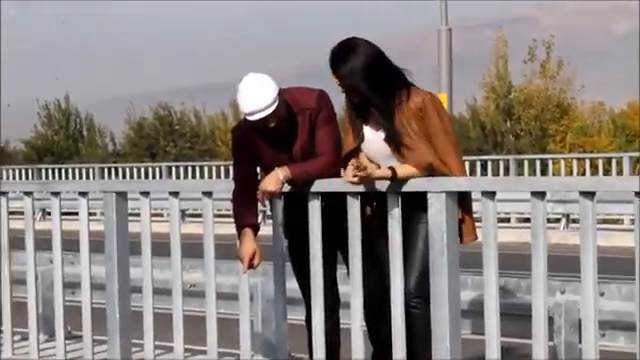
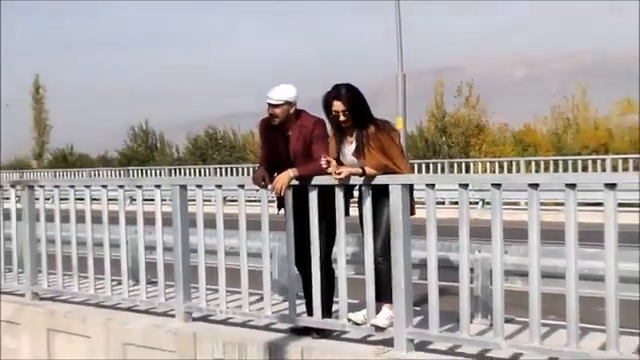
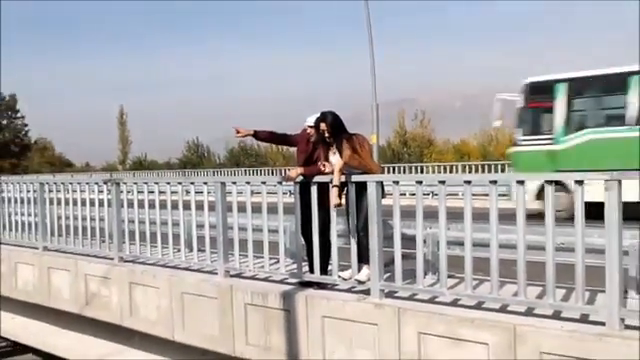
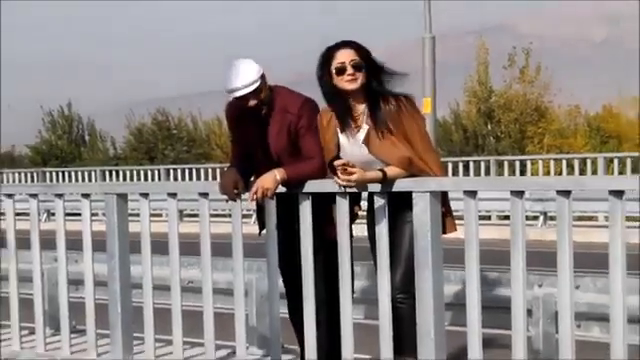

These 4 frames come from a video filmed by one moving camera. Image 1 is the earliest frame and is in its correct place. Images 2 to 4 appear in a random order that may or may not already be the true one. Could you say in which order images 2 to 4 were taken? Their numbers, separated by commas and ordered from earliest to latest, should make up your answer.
4, 2, 3
